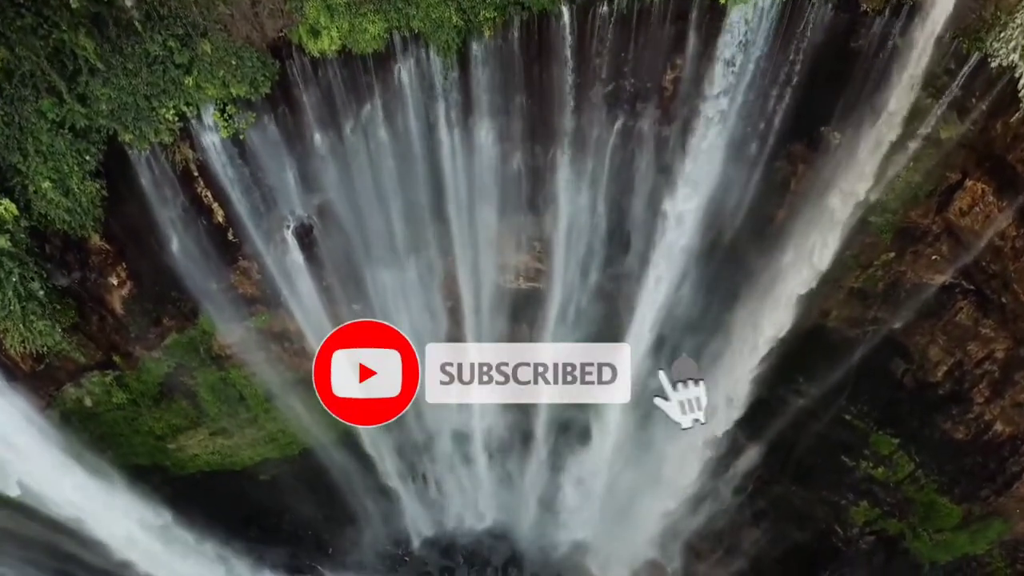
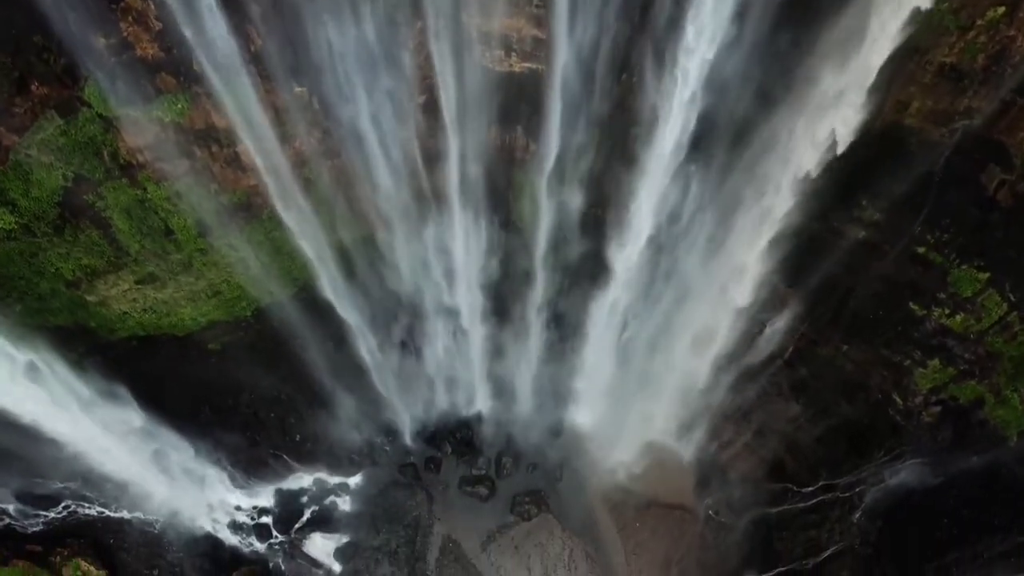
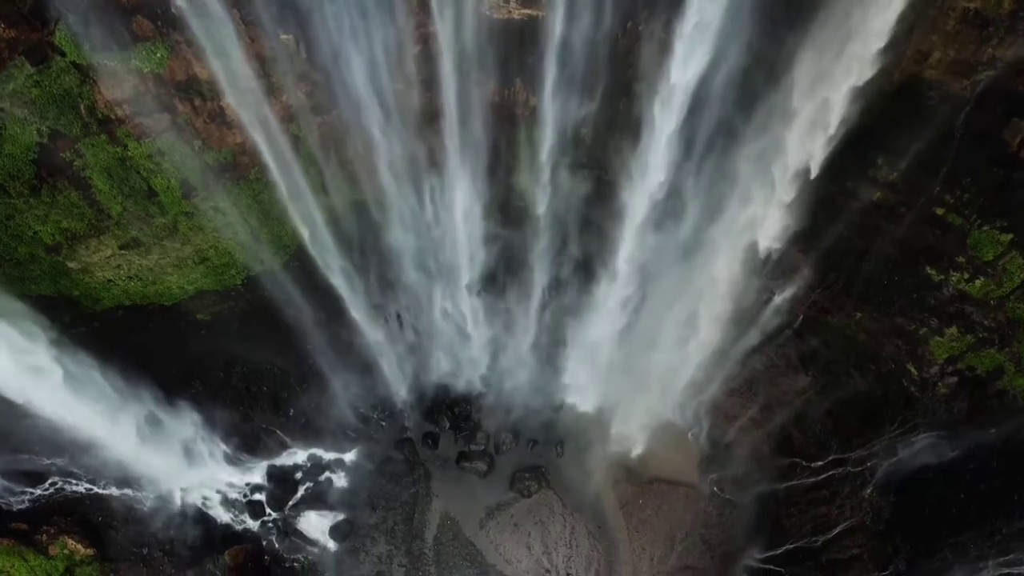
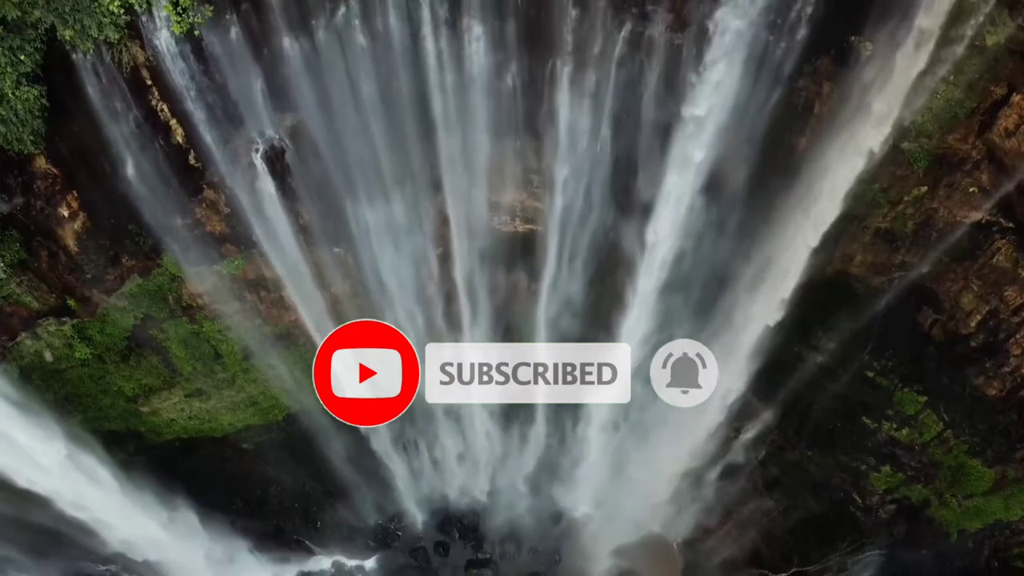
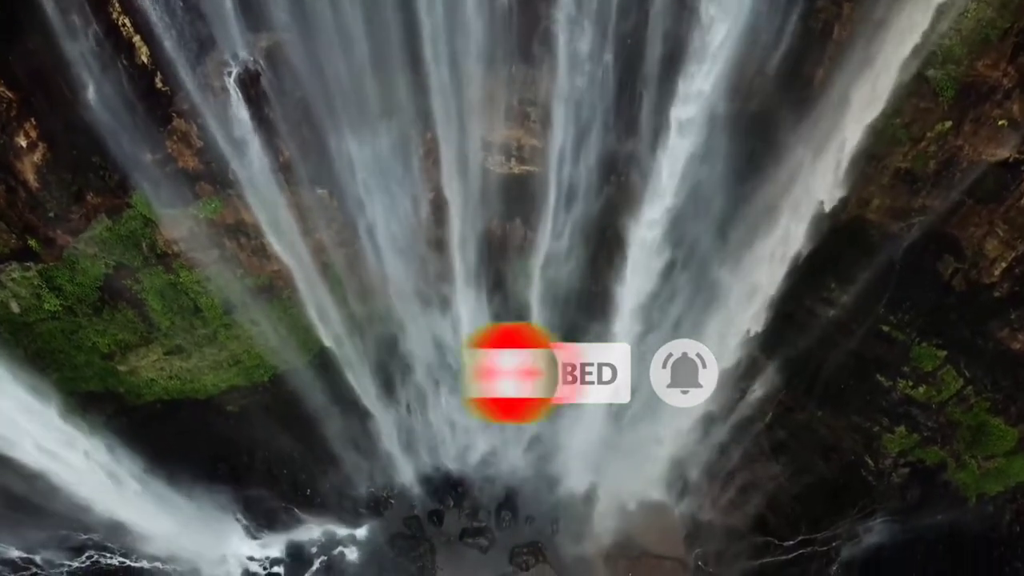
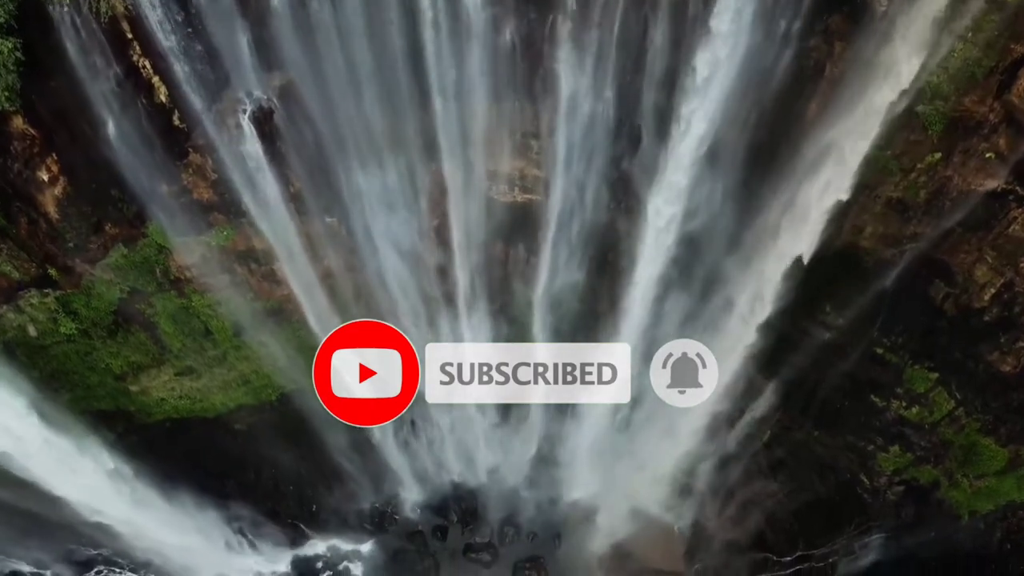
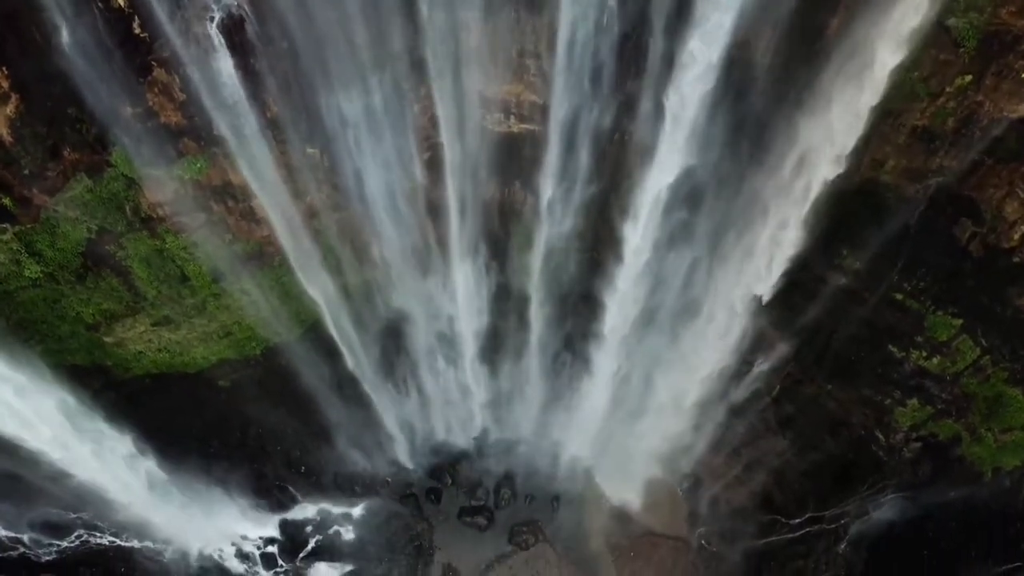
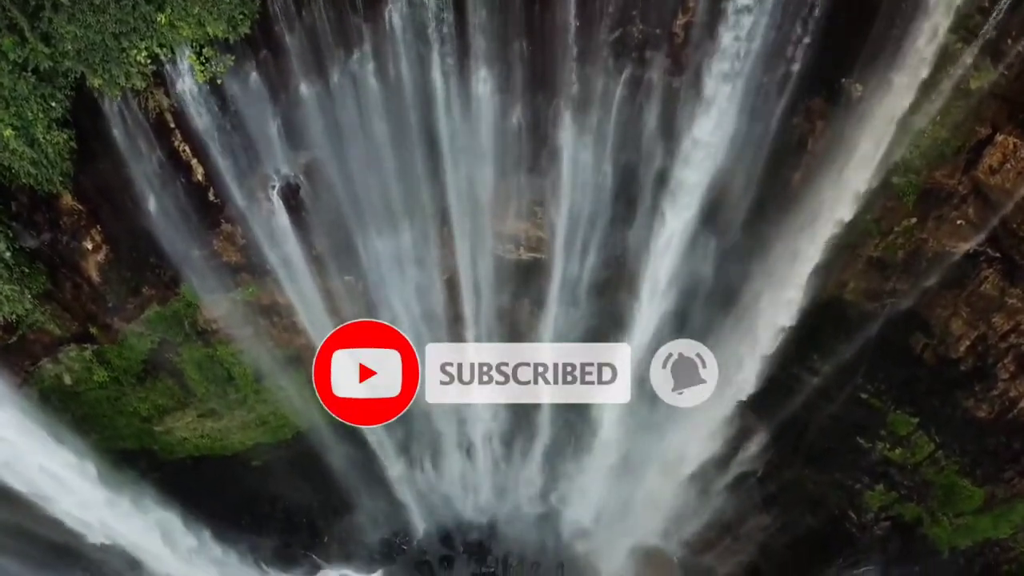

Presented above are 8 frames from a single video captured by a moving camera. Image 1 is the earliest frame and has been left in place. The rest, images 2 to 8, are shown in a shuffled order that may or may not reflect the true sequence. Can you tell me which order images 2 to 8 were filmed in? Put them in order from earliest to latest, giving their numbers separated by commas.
8, 4, 6, 5, 7, 2, 3
